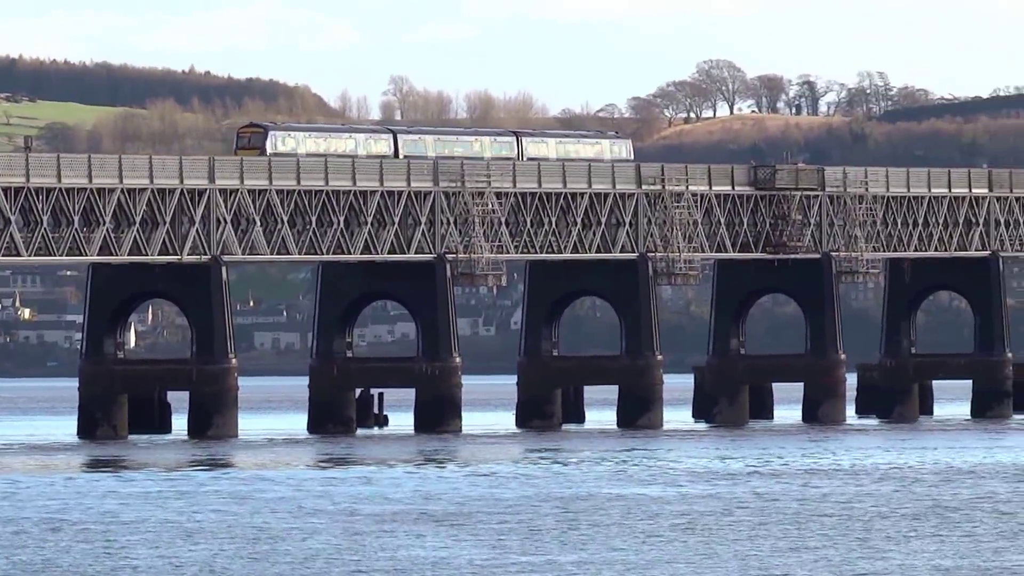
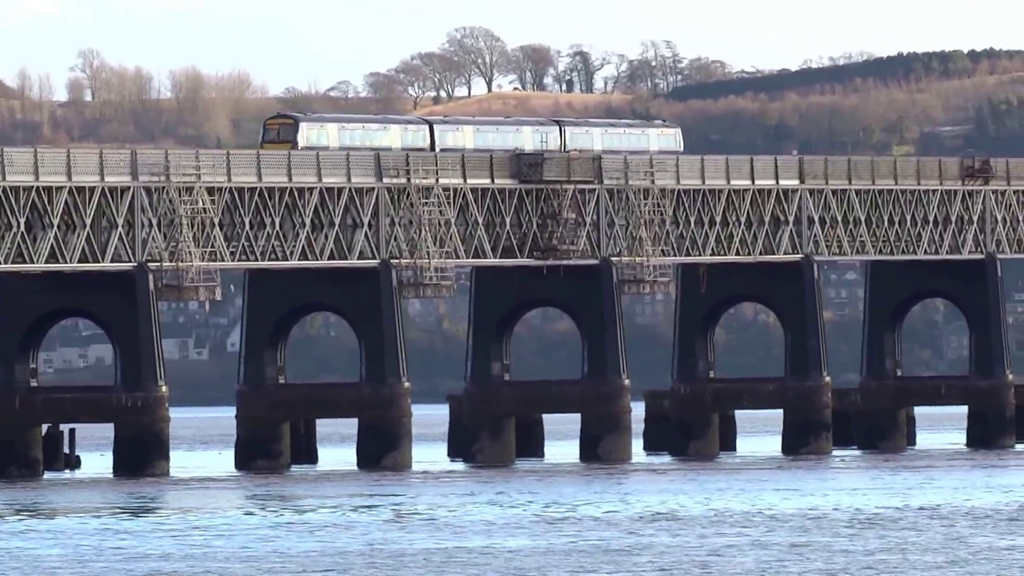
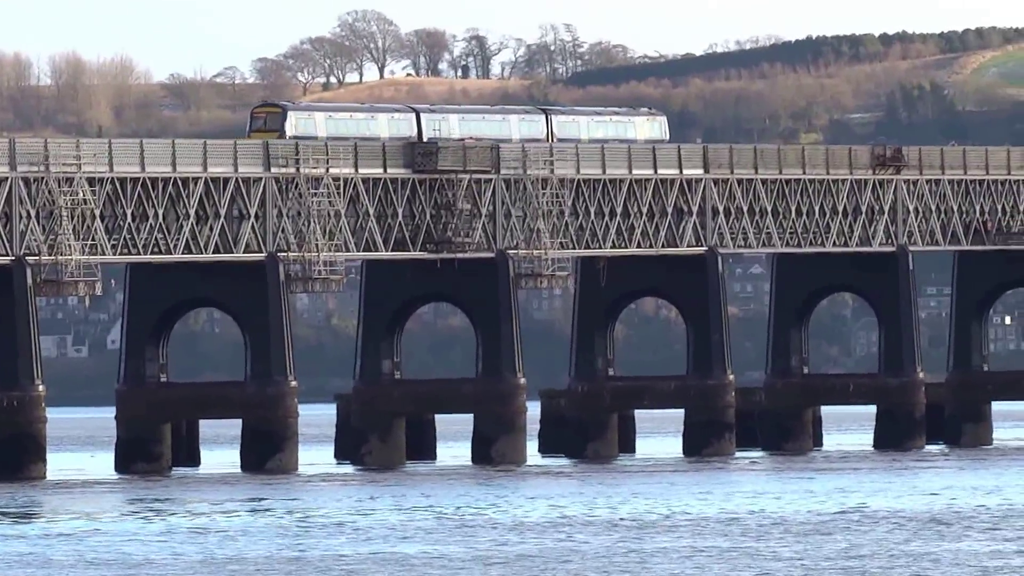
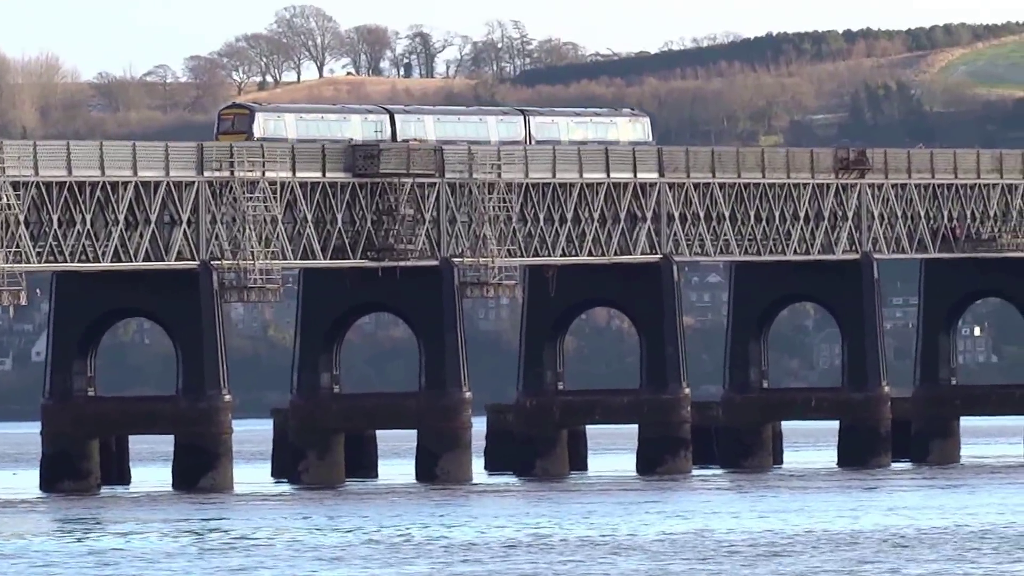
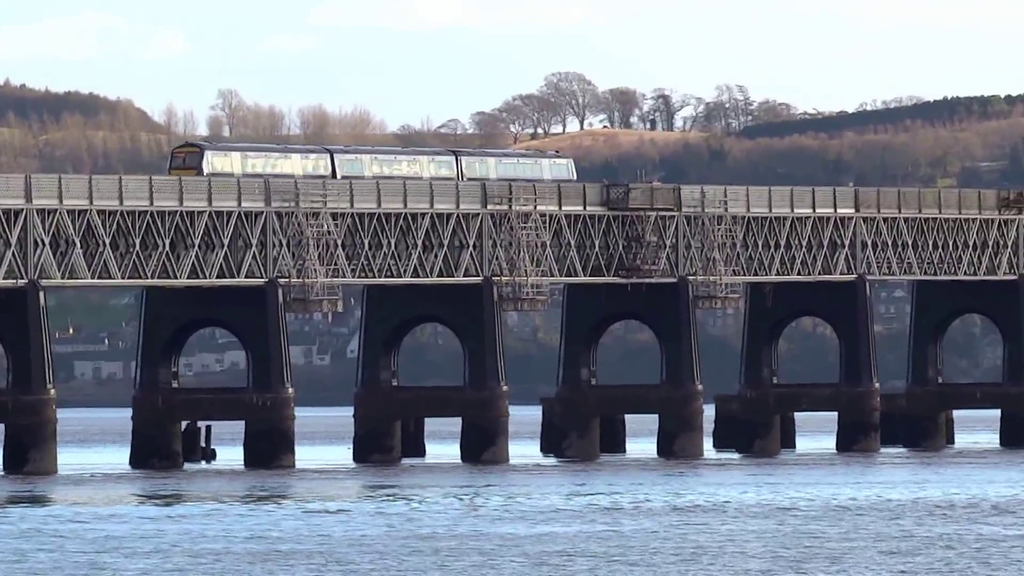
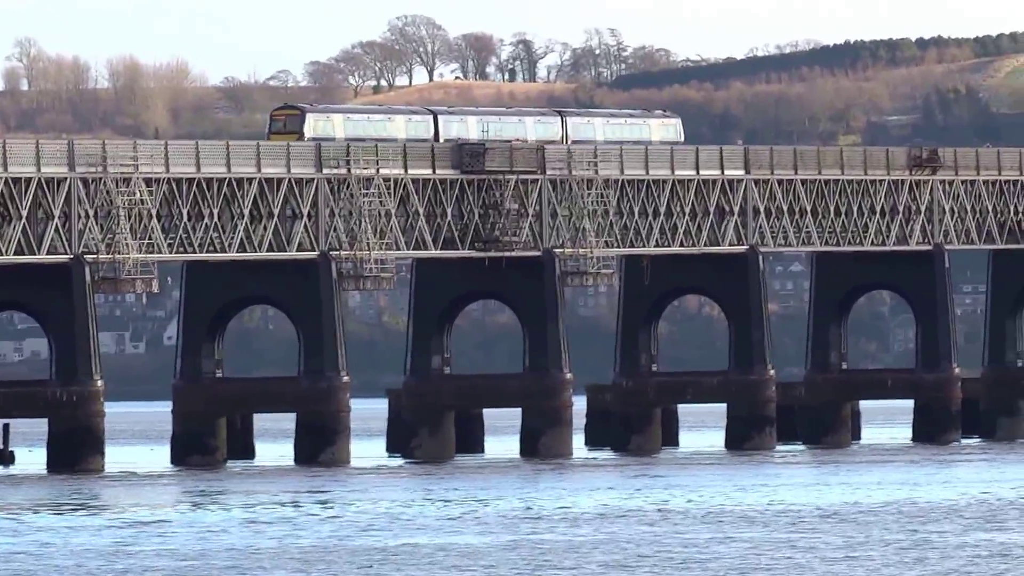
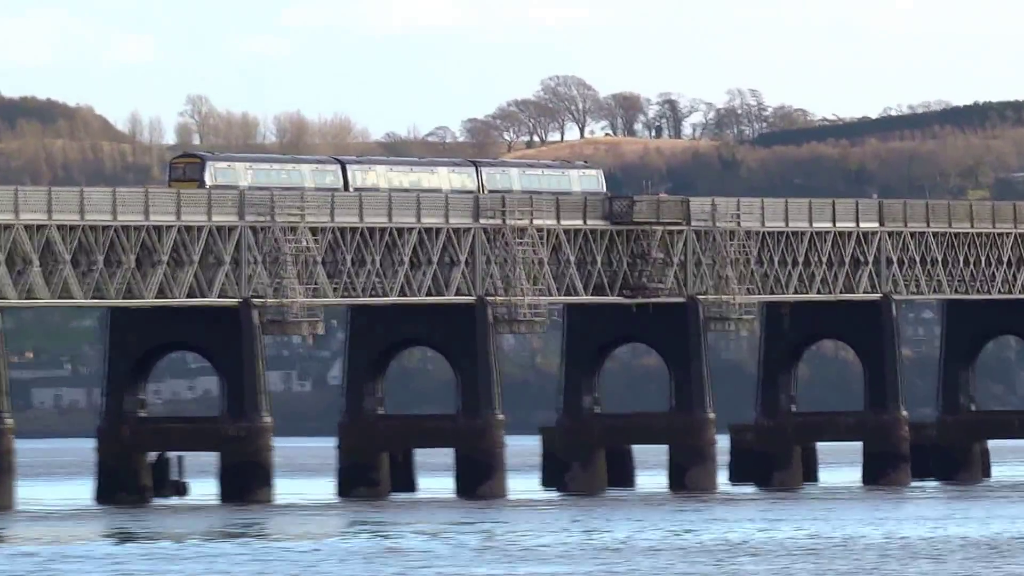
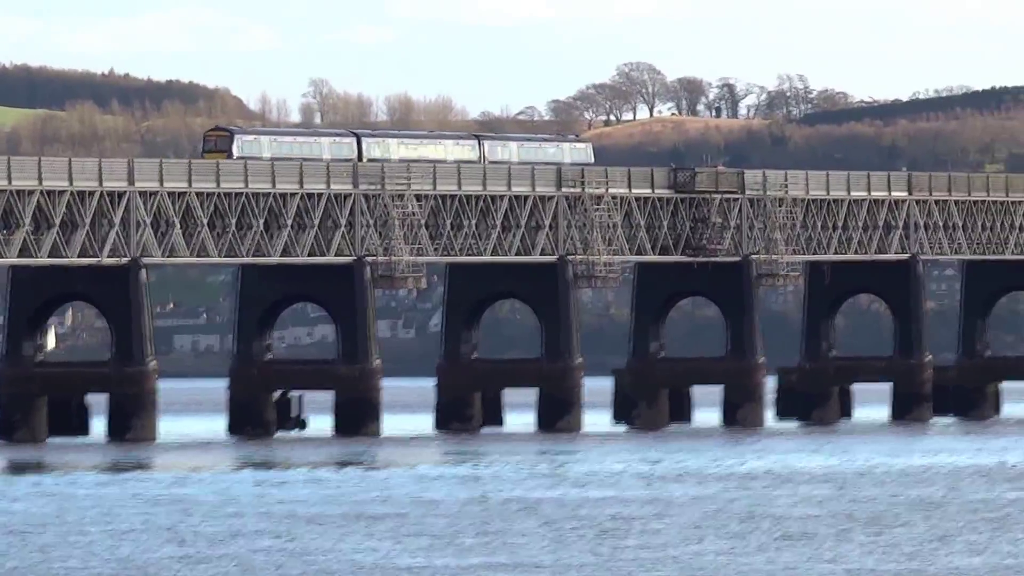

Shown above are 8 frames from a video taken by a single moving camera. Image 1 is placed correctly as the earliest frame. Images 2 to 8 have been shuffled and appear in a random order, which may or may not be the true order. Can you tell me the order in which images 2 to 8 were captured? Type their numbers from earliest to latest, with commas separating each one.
8, 5, 7, 2, 6, 3, 4
